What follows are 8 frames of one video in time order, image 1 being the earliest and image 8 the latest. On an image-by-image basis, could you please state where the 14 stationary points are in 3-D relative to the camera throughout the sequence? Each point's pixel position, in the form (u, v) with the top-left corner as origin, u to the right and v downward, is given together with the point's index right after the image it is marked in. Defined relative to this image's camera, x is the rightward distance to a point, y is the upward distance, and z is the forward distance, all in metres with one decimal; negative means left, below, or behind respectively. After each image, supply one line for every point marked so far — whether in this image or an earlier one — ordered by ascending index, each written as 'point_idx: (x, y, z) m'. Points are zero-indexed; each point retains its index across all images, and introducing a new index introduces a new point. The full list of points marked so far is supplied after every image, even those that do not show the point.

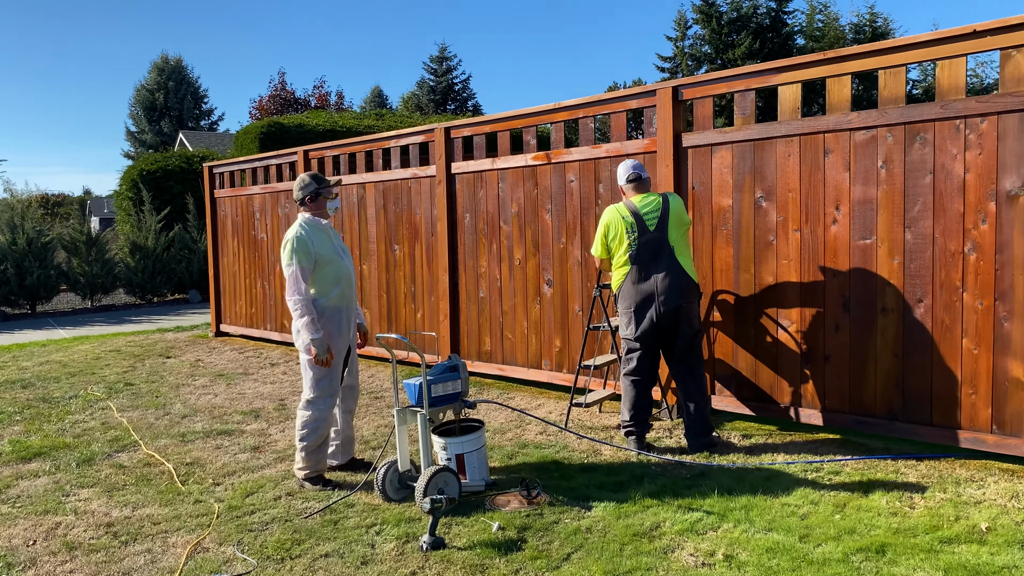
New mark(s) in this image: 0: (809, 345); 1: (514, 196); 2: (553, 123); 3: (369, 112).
0: (+1.6, -0.3, +4.6) m
1: (0.0, +0.7, +6.1) m
2: (+0.3, +1.1, +5.8) m
3: (-3.0, +3.5, +17.4) m
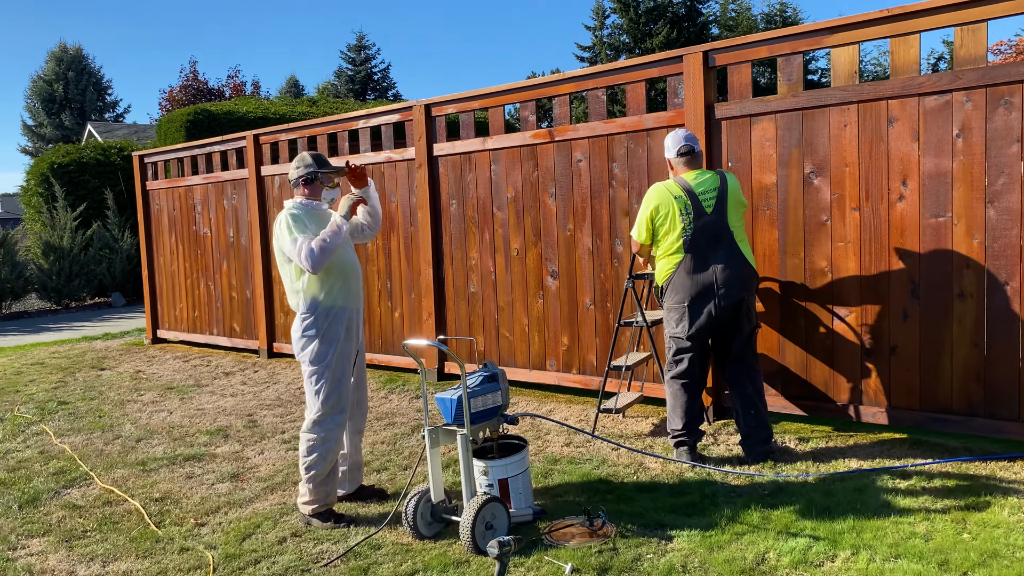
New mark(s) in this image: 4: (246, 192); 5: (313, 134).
0: (+1.7, -0.2, +4.1) m
1: (0.0, +0.7, +5.5) m
2: (+0.3, +1.2, +5.2) m
3: (-4.2, +3.5, +16.5) m
4: (-2.3, +0.8, +7.5) m
5: (-1.6, +1.2, +6.9) m
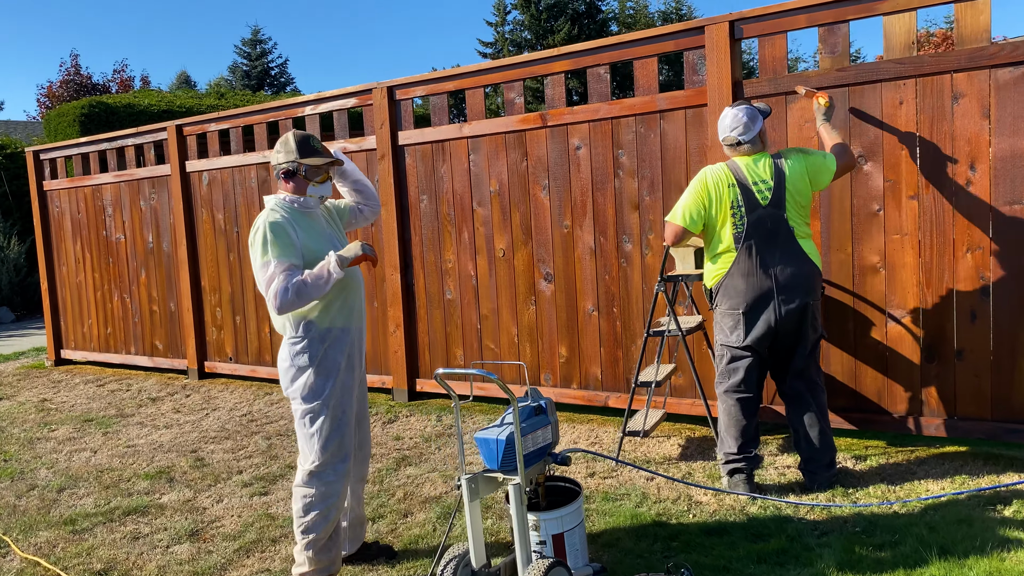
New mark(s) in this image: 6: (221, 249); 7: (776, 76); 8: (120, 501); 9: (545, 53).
0: (+1.8, -0.2, +3.7) m
1: (-0.1, +0.7, +4.9) m
2: (+0.2, +1.1, +4.6) m
3: (-5.6, +3.4, +15.3) m
4: (-2.6, +0.7, +6.6) m
5: (-1.9, +1.2, +6.1) m
6: (-2.2, +0.3, +6.4) m
7: (+1.2, +1.0, +3.9) m
8: (-1.9, -1.0, +4.1) m
9: (+0.2, +1.2, +4.5) m
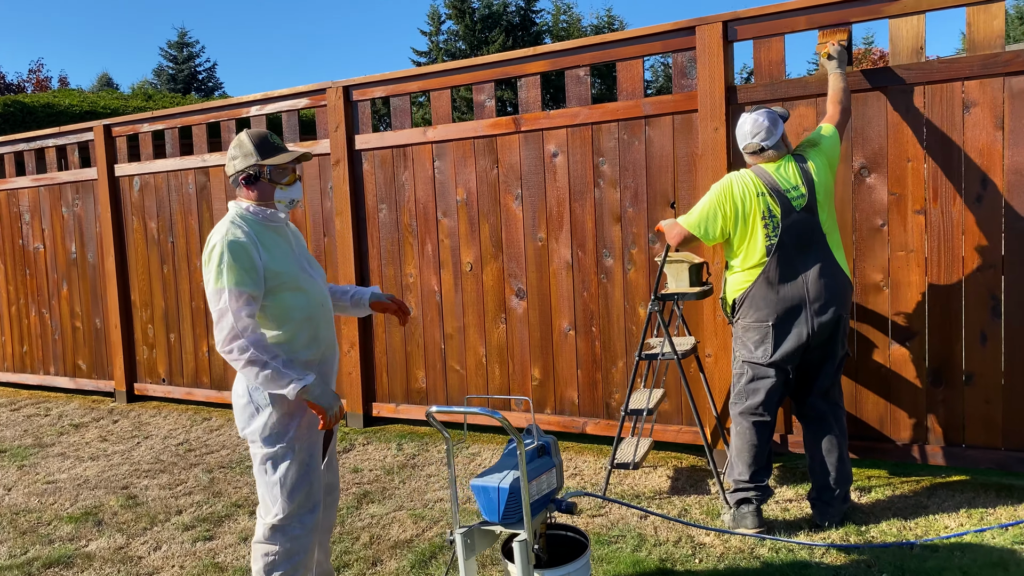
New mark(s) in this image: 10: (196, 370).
0: (+1.7, -0.3, +3.5) m
1: (-0.3, +0.6, +4.5) m
2: (+0.1, +1.1, +4.3) m
3: (-6.5, +3.2, +14.5) m
4: (-2.9, +0.6, +6.1) m
5: (-2.1, +1.1, +5.6) m
6: (-2.4, +0.2, +5.8) m
7: (+1.1, +0.9, +3.7) m
8: (-2.0, -1.1, +3.6) m
9: (0.0, +1.1, +4.2) m
10: (-2.1, -0.6, +5.7) m
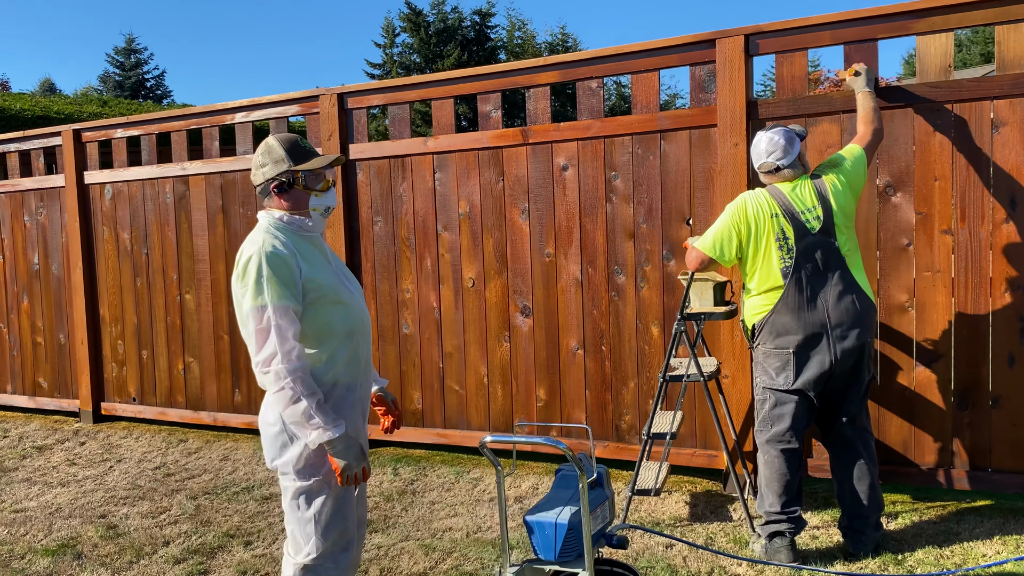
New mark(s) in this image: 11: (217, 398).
0: (+1.8, -0.4, +3.4) m
1: (-0.3, +0.5, +4.3) m
2: (+0.1, +1.0, +4.1) m
3: (-7.1, +3.0, +14.0) m
4: (-3.0, +0.6, +5.7) m
5: (-2.1, +1.0, +5.3) m
6: (-2.5, +0.1, +5.5) m
7: (+1.2, +0.8, +3.6) m
8: (-1.9, -1.1, +3.3) m
9: (+0.1, +1.1, +4.0) m
10: (-2.2, -0.6, +5.5) m
11: (-1.8, -0.7, +5.3) m
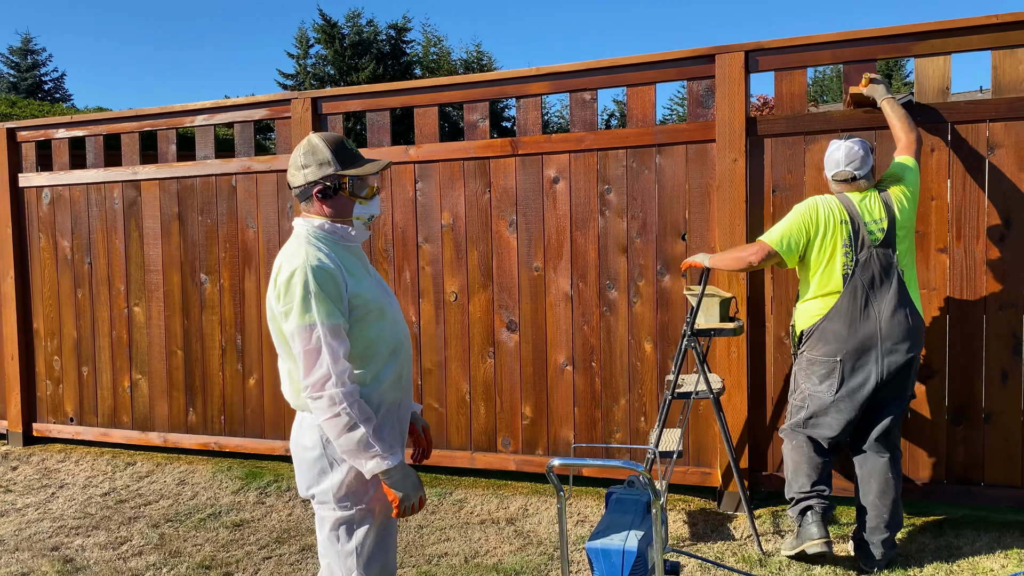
0: (+1.8, -0.5, +3.5) m
1: (-0.3, +0.4, +4.2) m
2: (0.0, +0.9, +4.0) m
3: (-8.1, +2.8, +13.1) m
4: (-3.2, +0.5, +5.3) m
5: (-2.3, +0.9, +5.0) m
6: (-2.7, 0.0, +5.1) m
7: (+1.2, +0.7, +3.6) m
8: (-1.9, -1.2, +2.9) m
9: (0.0, +1.0, +4.0) m
10: (-2.4, -0.7, +5.1) m
11: (-2.0, -0.7, +5.0) m
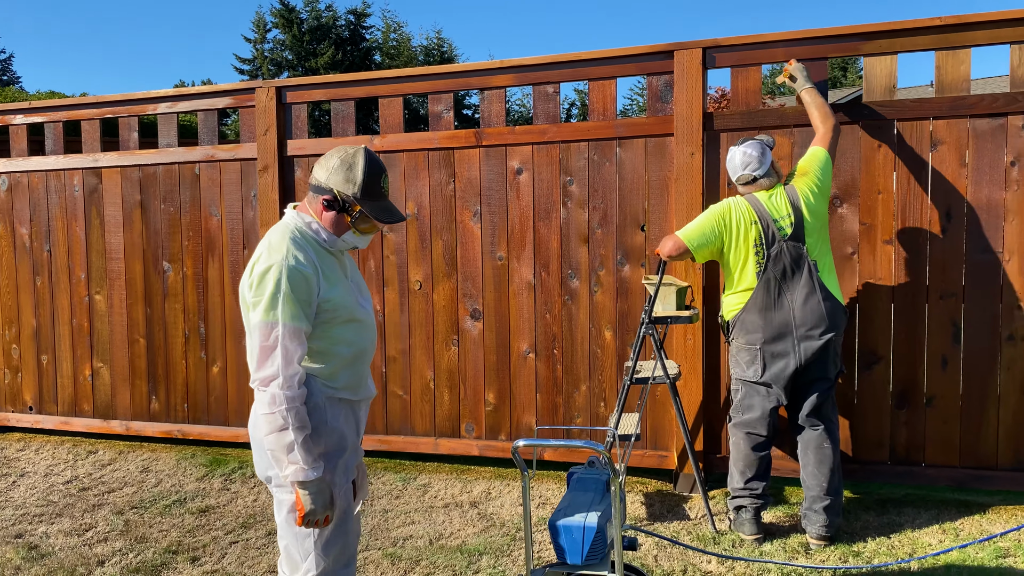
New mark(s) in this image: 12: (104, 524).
0: (+1.7, -0.4, +3.6) m
1: (-0.5, +0.5, +4.3) m
2: (-0.1, +1.0, +4.1) m
3: (-8.7, +3.0, +12.7) m
4: (-3.4, +0.6, +5.2) m
5: (-2.5, +1.0, +4.9) m
6: (-2.9, +0.1, +5.1) m
7: (+1.0, +0.8, +3.7) m
8: (-2.0, -1.1, +3.0) m
9: (-0.1, +1.1, +4.0) m
10: (-2.6, -0.6, +5.1) m
11: (-2.2, -0.7, +5.0) m
12: (-1.8, -1.0, +3.8) m
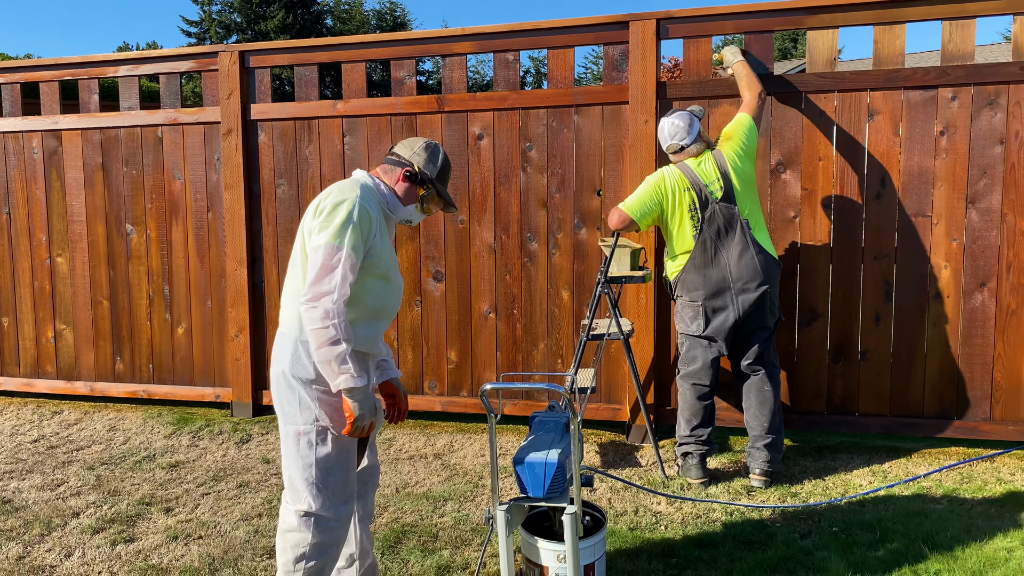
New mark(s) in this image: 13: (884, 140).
0: (+1.5, -0.2, +3.9) m
1: (-0.7, +0.7, +4.4) m
2: (-0.3, +1.1, +4.2) m
3: (-9.3, +3.5, +12.3) m
4: (-3.7, +0.8, +5.2) m
5: (-2.8, +1.2, +4.9) m
6: (-3.1, +0.3, +5.1) m
7: (+0.9, +1.0, +3.9) m
8: (-2.1, -1.0, +3.0) m
9: (-0.3, +1.2, +4.1) m
10: (-2.8, -0.4, +5.1) m
11: (-2.4, -0.5, +5.0) m
12: (-2.0, -0.9, +3.9) m
13: (+1.6, +0.6, +3.7) m
